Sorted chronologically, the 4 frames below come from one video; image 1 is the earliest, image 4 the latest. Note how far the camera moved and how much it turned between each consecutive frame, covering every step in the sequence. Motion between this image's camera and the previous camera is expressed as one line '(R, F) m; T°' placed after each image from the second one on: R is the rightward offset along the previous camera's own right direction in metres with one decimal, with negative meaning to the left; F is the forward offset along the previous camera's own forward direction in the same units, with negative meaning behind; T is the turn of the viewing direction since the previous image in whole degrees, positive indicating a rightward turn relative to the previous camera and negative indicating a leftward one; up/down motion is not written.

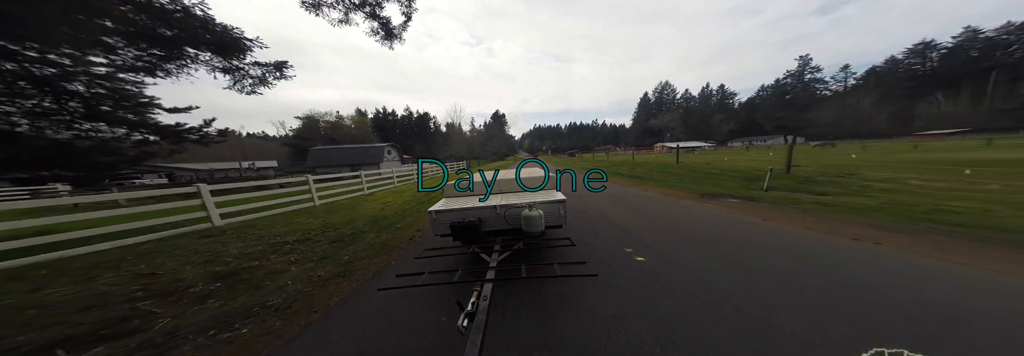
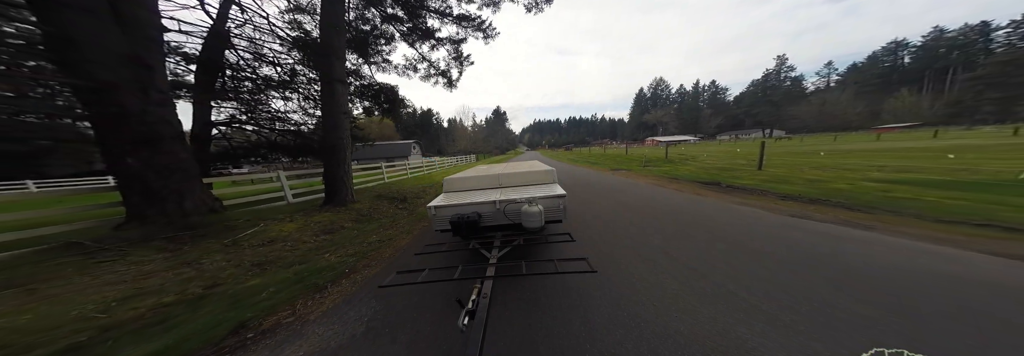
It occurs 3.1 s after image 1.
(-0.5, -5.2) m; 0°
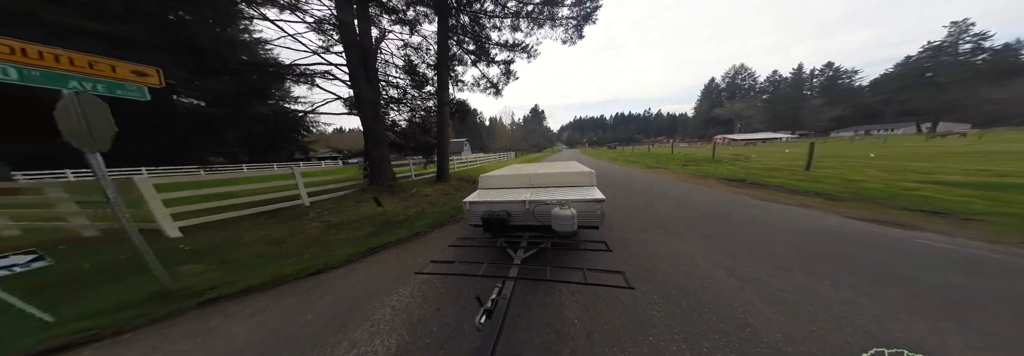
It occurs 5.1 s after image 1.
(+0.3, -1.9) m; -14°
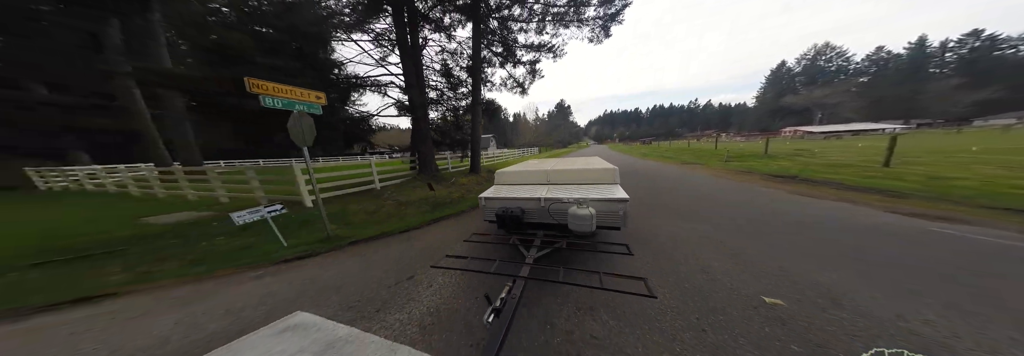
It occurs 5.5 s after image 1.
(+0.4, -0.5) m; -10°
